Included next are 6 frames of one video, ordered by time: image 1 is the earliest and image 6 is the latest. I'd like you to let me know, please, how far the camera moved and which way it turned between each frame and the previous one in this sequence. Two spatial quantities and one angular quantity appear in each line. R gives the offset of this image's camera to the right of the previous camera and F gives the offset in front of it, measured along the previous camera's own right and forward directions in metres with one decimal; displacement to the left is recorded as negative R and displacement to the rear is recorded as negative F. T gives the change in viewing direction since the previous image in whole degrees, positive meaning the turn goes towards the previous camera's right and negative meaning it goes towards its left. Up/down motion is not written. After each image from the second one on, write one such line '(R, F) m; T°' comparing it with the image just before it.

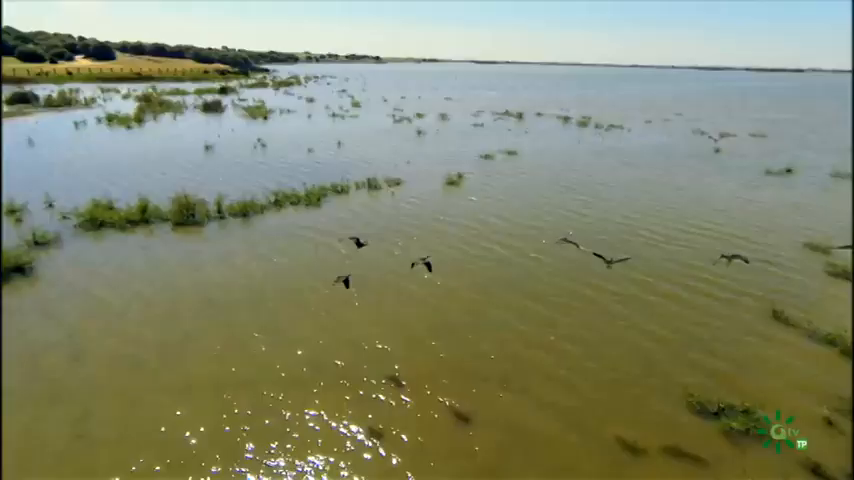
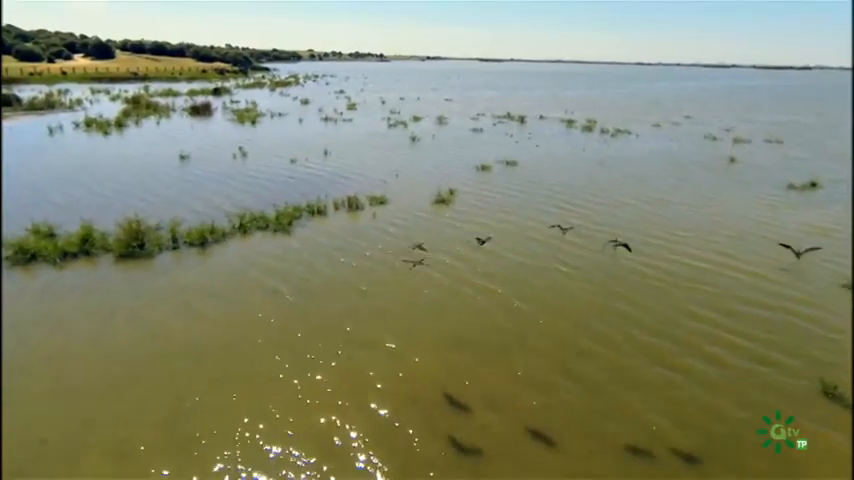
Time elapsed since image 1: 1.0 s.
(+0.6, +1.9) m; 0°
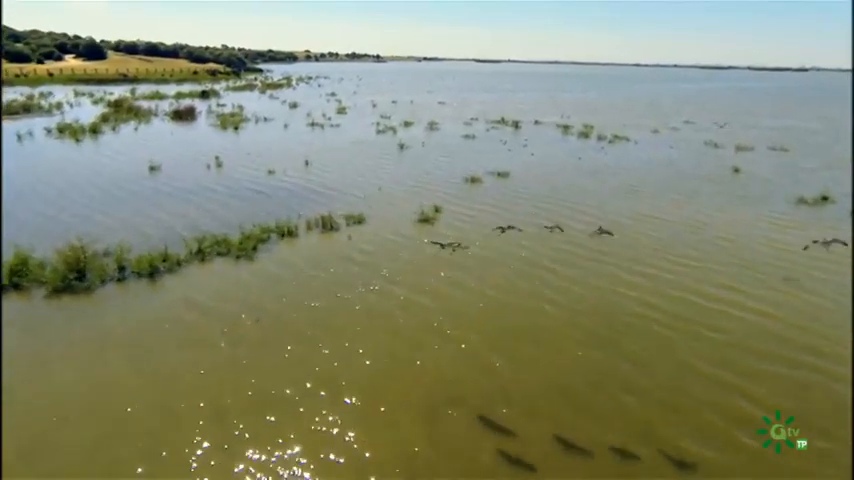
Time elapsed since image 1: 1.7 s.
(+0.5, +1.5) m; 0°
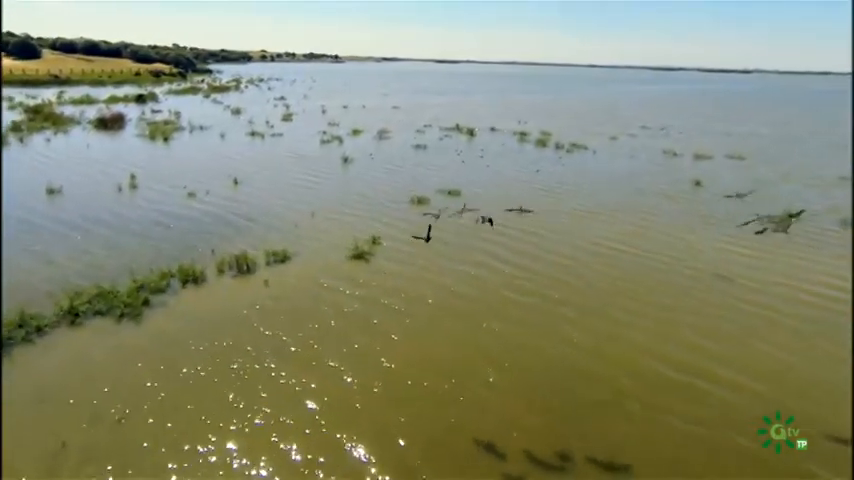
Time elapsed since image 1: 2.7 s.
(+0.8, +2.1) m; +4°
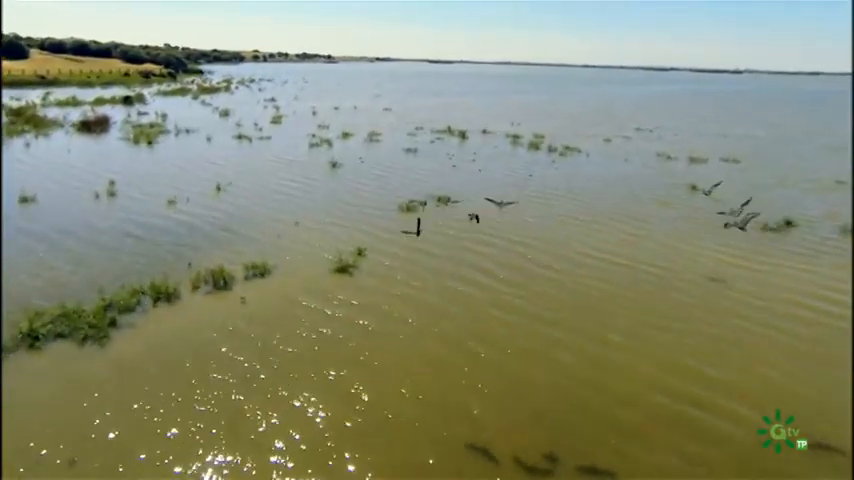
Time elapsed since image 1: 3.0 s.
(+0.2, +0.6) m; +1°
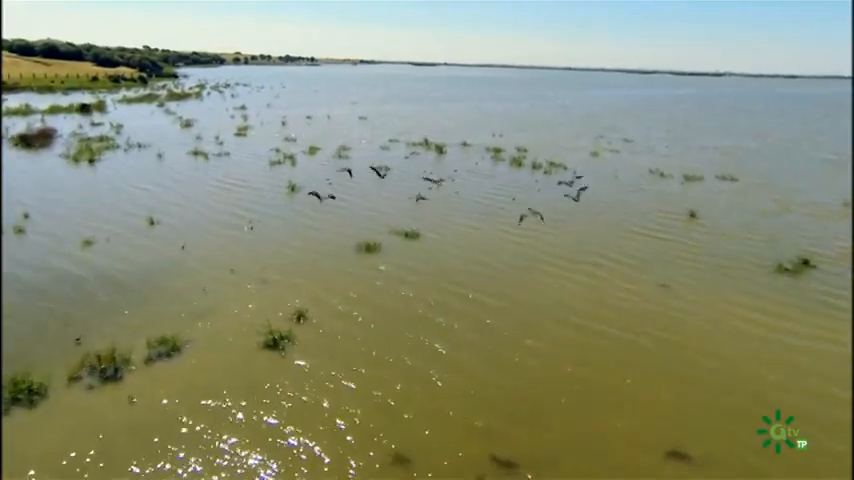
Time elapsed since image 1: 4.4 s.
(+0.7, +2.7) m; +2°
